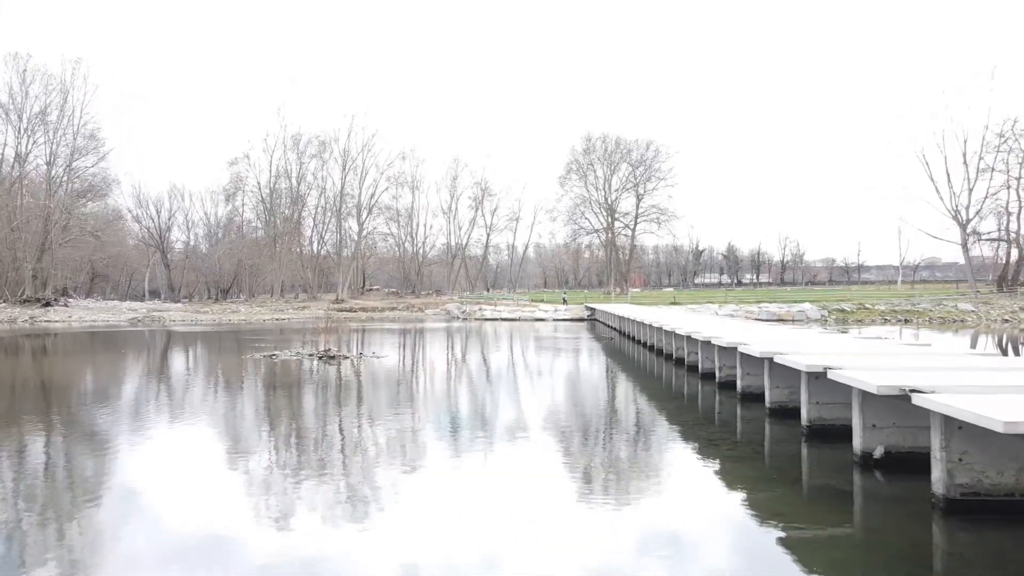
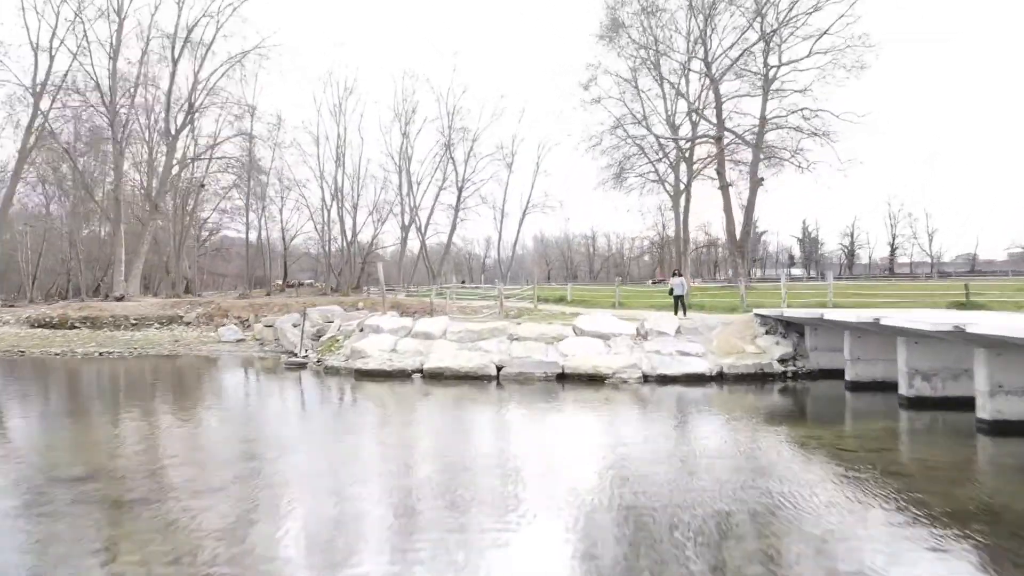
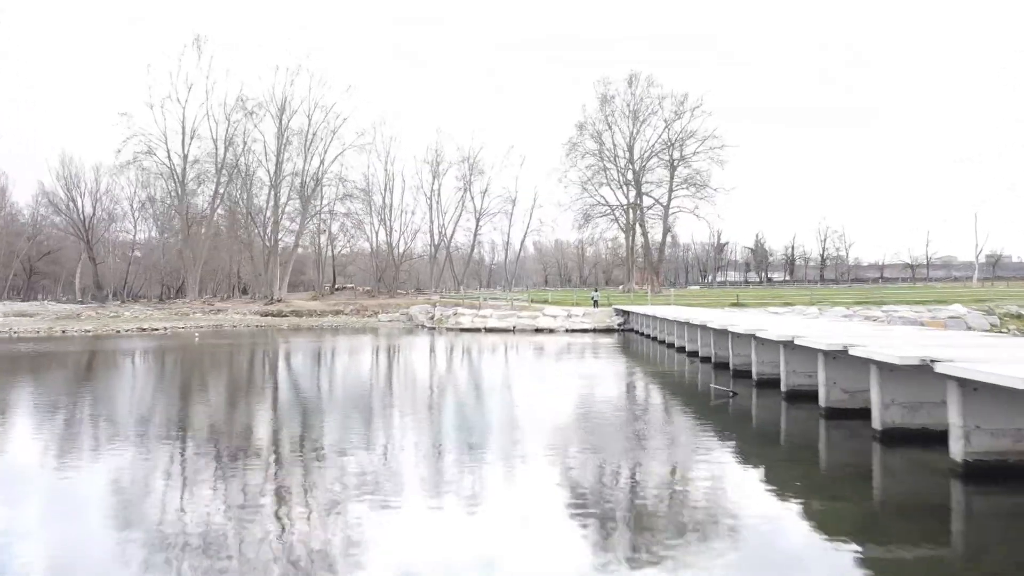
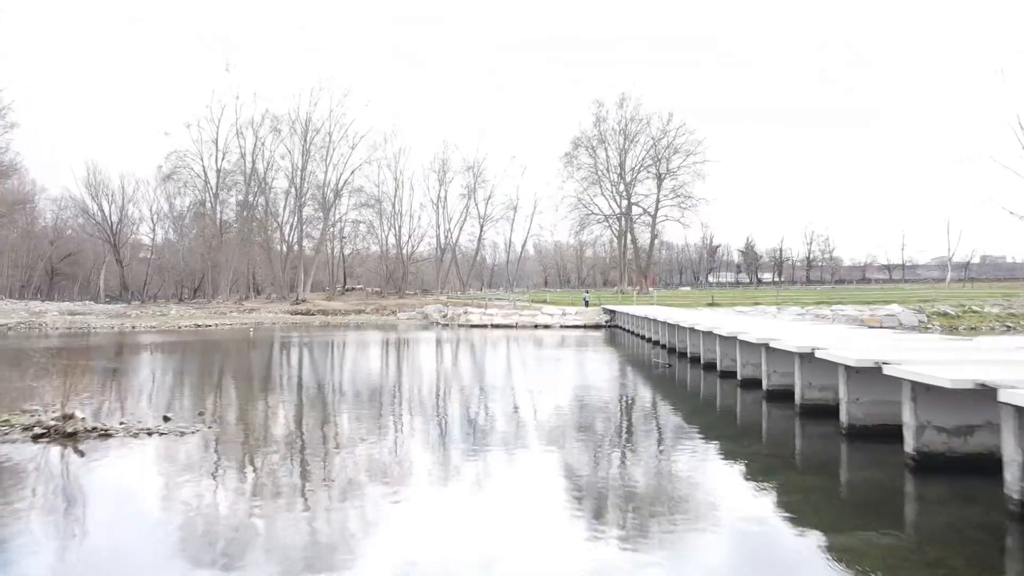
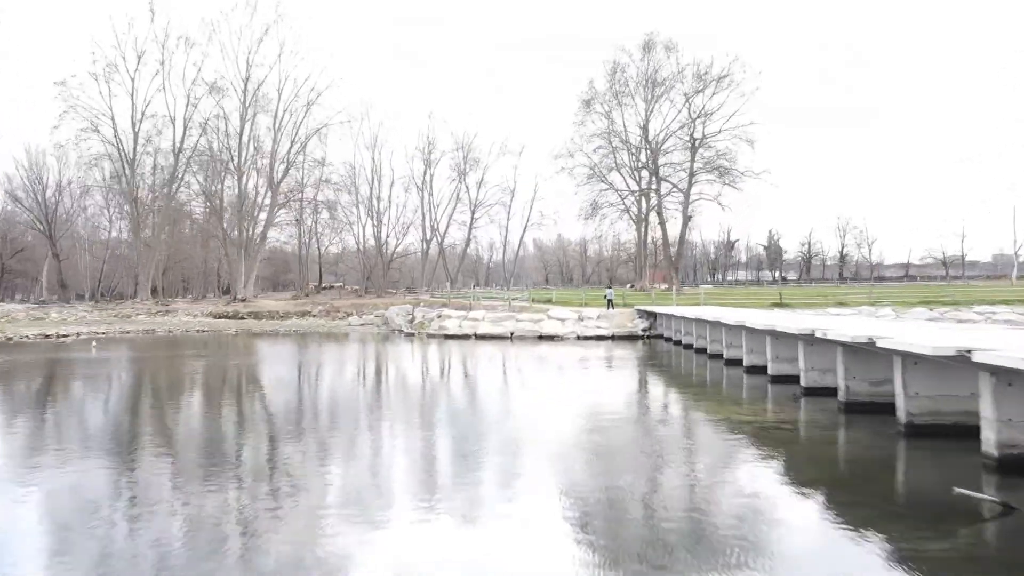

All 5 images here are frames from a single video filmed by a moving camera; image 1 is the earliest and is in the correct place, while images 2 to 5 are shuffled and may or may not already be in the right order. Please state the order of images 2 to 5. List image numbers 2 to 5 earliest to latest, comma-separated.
4, 3, 5, 2
